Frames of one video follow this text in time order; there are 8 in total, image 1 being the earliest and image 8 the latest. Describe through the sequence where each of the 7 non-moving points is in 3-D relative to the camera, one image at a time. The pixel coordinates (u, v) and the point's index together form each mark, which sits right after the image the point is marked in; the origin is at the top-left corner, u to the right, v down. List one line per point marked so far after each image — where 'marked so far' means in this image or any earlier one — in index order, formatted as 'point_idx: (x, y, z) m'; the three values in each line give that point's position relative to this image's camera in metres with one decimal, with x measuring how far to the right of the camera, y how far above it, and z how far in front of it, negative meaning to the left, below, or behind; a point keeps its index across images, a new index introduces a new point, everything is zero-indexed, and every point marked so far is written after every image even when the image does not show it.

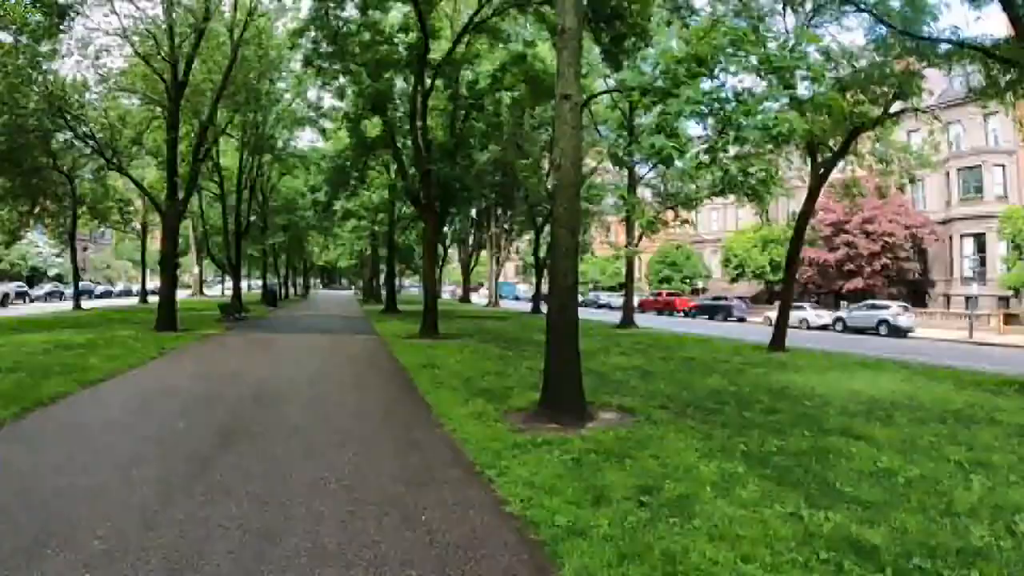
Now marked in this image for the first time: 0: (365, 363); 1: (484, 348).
0: (-3.3, -1.5, +17.8) m
1: (-0.6, -1.5, +19.0) m
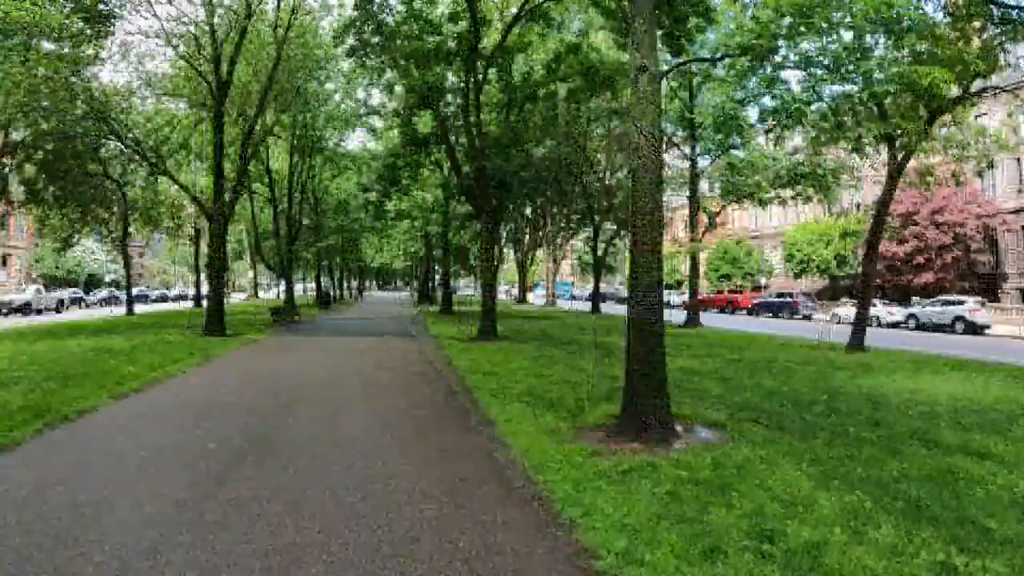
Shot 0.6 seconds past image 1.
0: (-2.1, -1.5, +16.8) m
1: (+0.7, -1.5, +17.8) m
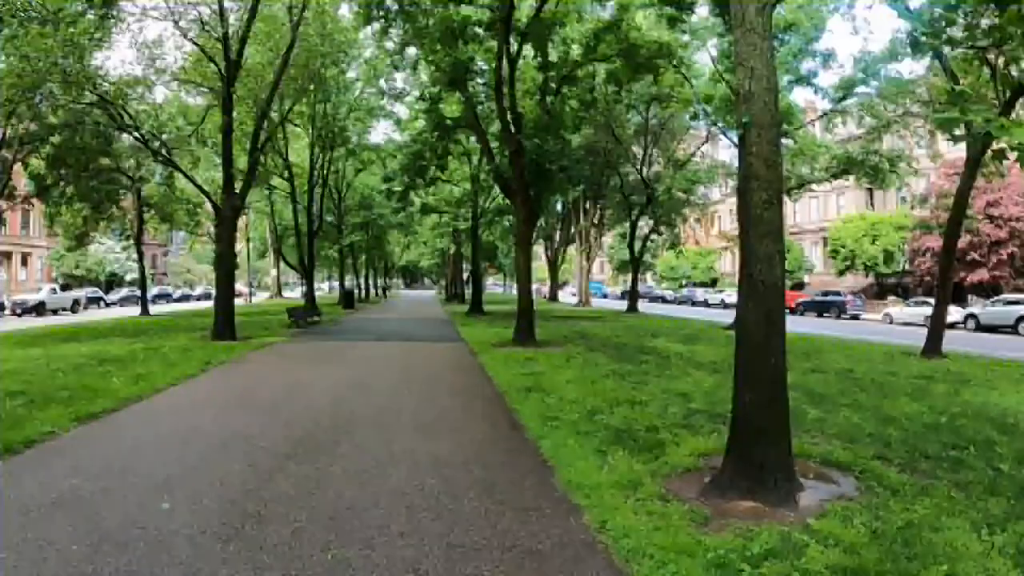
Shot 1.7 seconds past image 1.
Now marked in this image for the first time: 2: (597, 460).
0: (-1.4, -1.5, +14.8) m
1: (+1.5, -1.5, +15.7) m
2: (+0.7, -1.4, +7.2) m
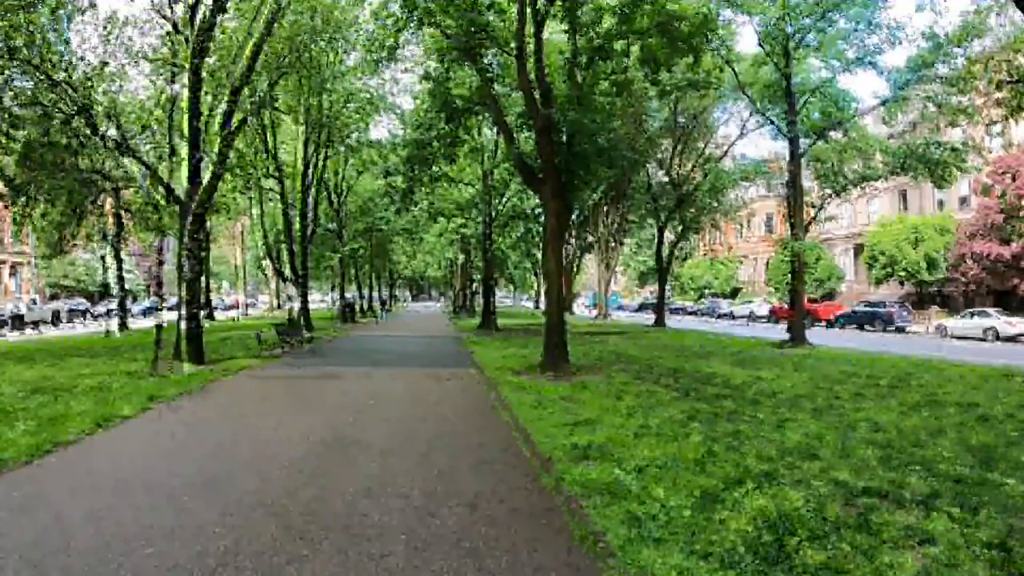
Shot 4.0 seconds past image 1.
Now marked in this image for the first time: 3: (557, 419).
0: (-0.9, -1.7, +11.4) m
1: (+1.9, -1.6, +12.3) m
2: (+1.1, -1.5, +3.8) m
3: (+0.5, -1.7, +10.5) m
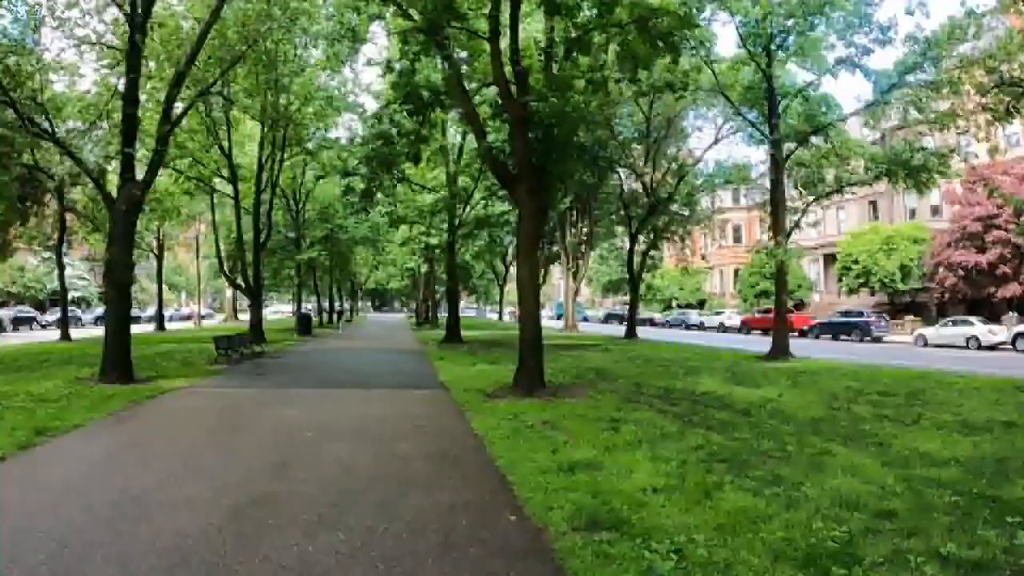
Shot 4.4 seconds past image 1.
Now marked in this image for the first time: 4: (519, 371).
0: (-1.2, -1.8, +9.6) m
1: (+1.6, -1.7, +10.7) m
2: (+1.1, -1.5, +2.1) m
3: (+0.3, -1.7, +8.9) m
4: (+0.1, -1.5, +15.7) m
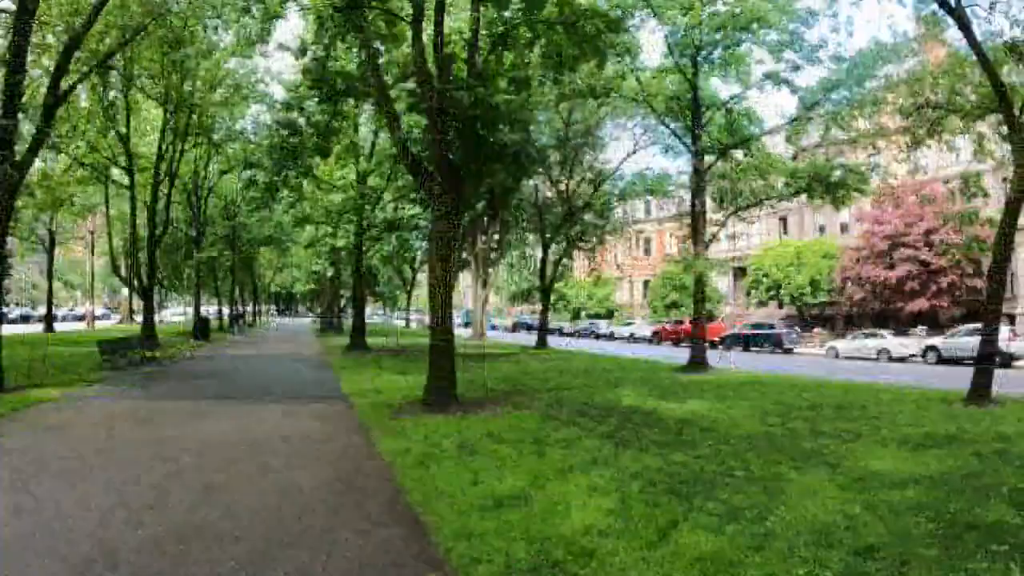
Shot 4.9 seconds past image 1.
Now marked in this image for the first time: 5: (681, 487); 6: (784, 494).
0: (-2.0, -1.8, +8.6) m
1: (+0.7, -1.8, +9.9) m
2: (+1.1, -1.5, +1.4) m
3: (-0.5, -1.8, +8.0) m
4: (-1.3, -1.6, +14.8) m
5: (+1.5, -1.8, +7.8) m
6: (+2.4, -1.8, +7.5) m
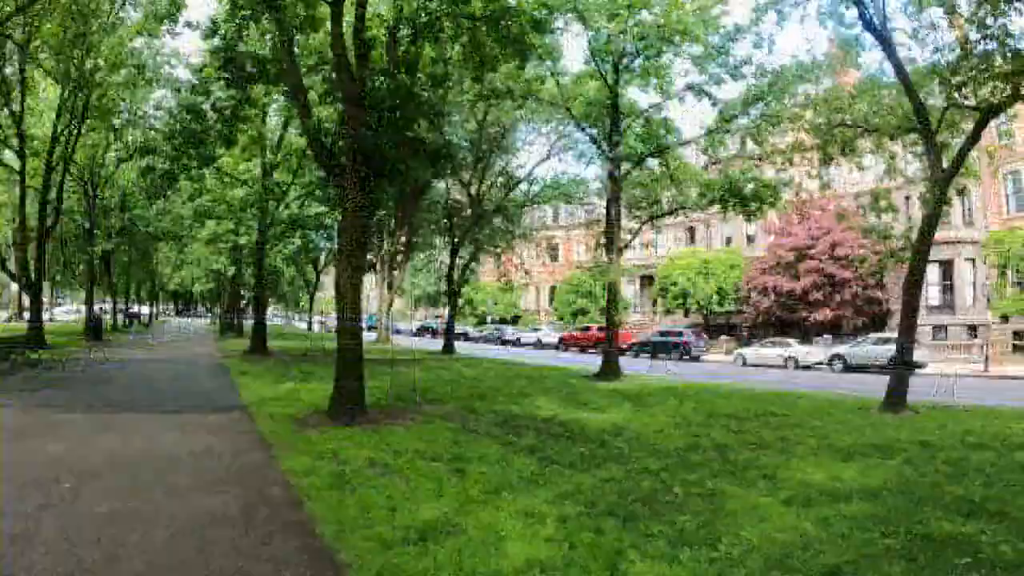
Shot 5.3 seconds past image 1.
0: (-2.6, -1.8, +7.9) m
1: (-0.1, -1.8, +9.4) m
2: (+1.2, -1.5, +1.0) m
3: (-1.0, -1.8, +7.4) m
4: (-2.6, -1.6, +14.1) m
5: (+1.0, -1.8, +7.5) m
6: (+1.9, -1.8, +7.2) m
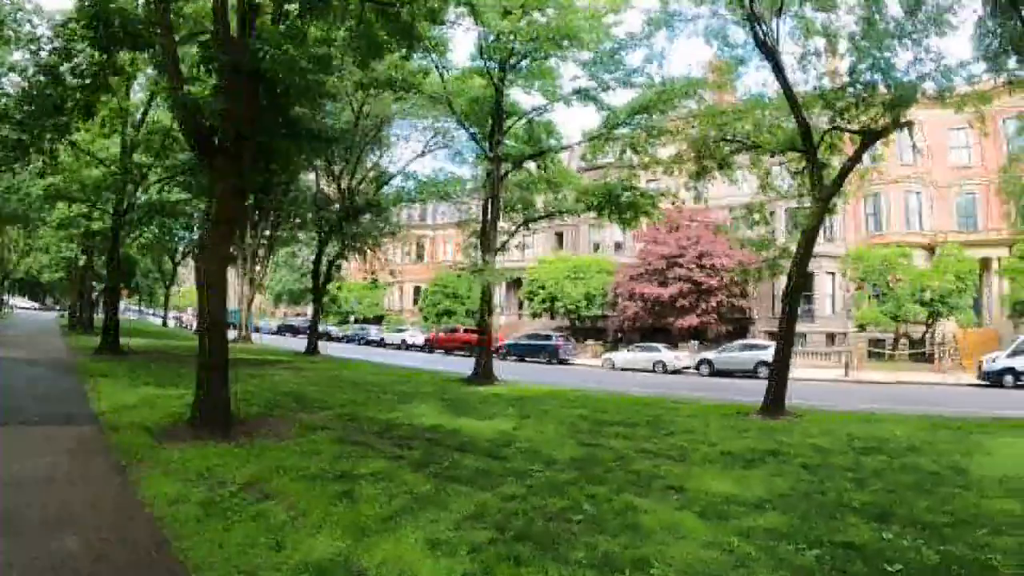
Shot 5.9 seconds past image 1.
0: (-3.3, -1.6, +6.8) m
1: (-1.1, -1.7, +8.7) m
2: (+1.6, -1.4, +0.6) m
3: (-1.7, -1.7, +6.6) m
4: (-4.3, -1.5, +12.9) m
5: (+0.3, -1.7, +7.0) m
6: (+1.2, -1.8, +6.9) m
